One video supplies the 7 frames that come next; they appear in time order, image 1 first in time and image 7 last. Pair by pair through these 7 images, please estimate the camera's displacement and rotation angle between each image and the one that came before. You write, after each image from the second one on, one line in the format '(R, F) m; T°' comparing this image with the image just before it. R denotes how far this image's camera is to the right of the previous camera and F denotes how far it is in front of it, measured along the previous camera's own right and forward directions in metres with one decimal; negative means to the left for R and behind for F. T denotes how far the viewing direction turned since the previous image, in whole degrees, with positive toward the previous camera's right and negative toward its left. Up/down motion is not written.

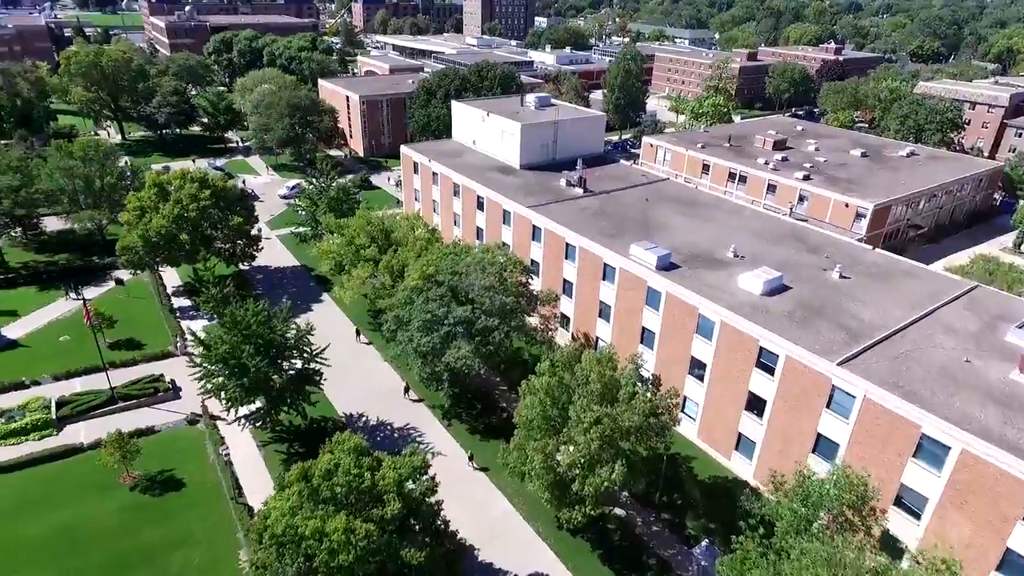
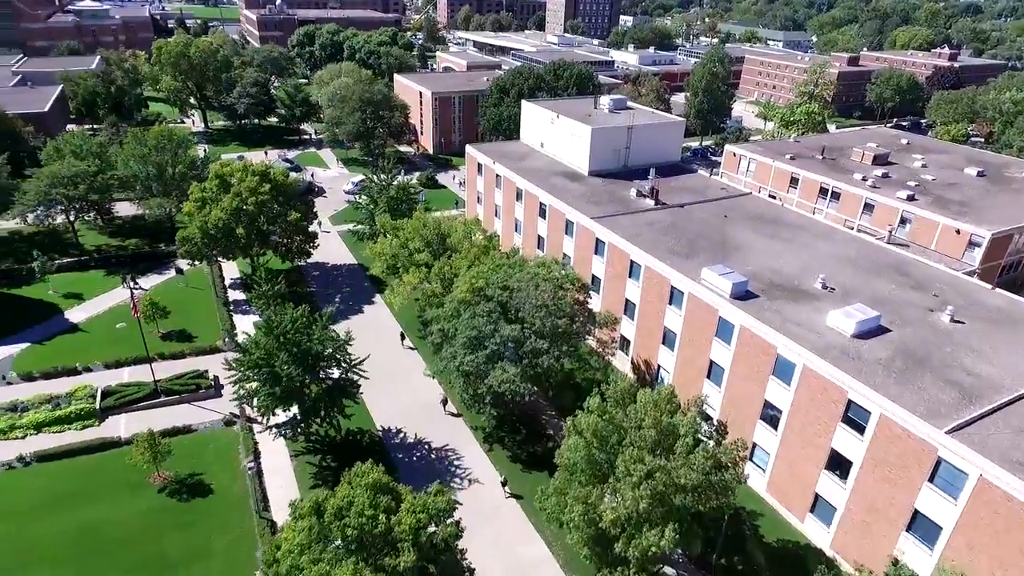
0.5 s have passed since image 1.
(+0.7, +2.8) m; -6°
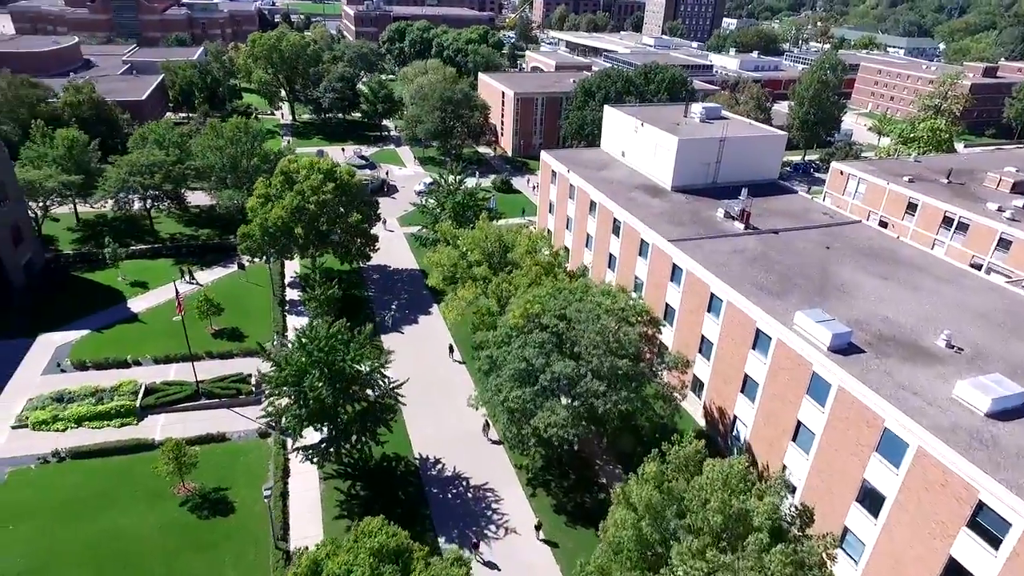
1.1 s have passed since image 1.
(+0.9, +3.5) m; -7°
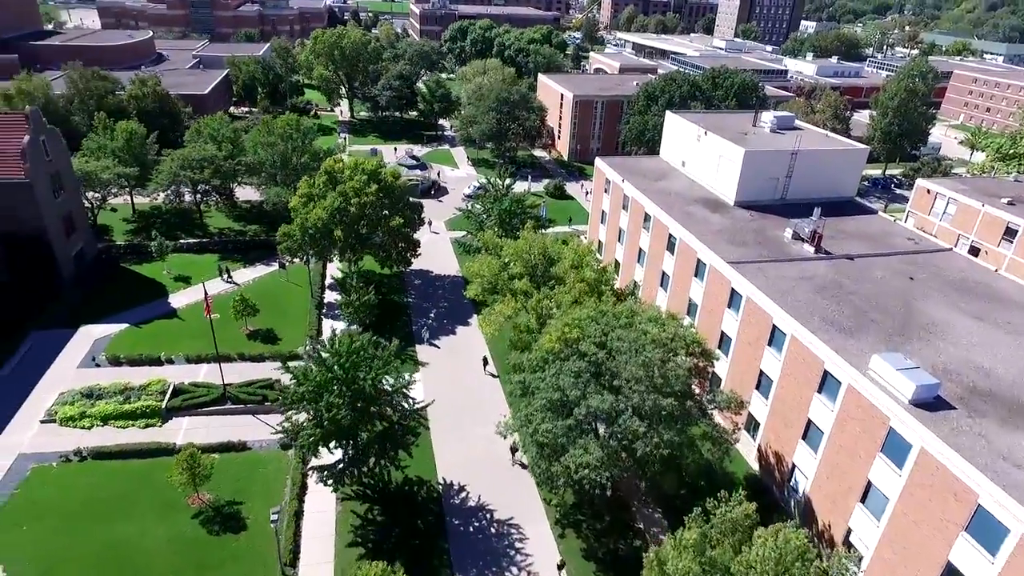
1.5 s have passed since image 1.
(+0.7, +2.3) m; -5°
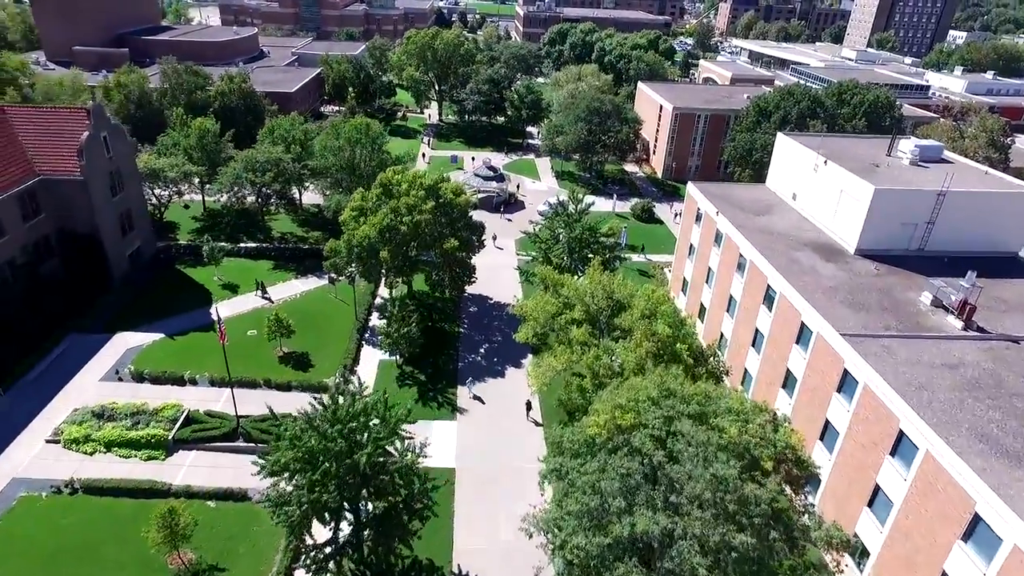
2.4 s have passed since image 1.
(+1.6, +5.4) m; -9°
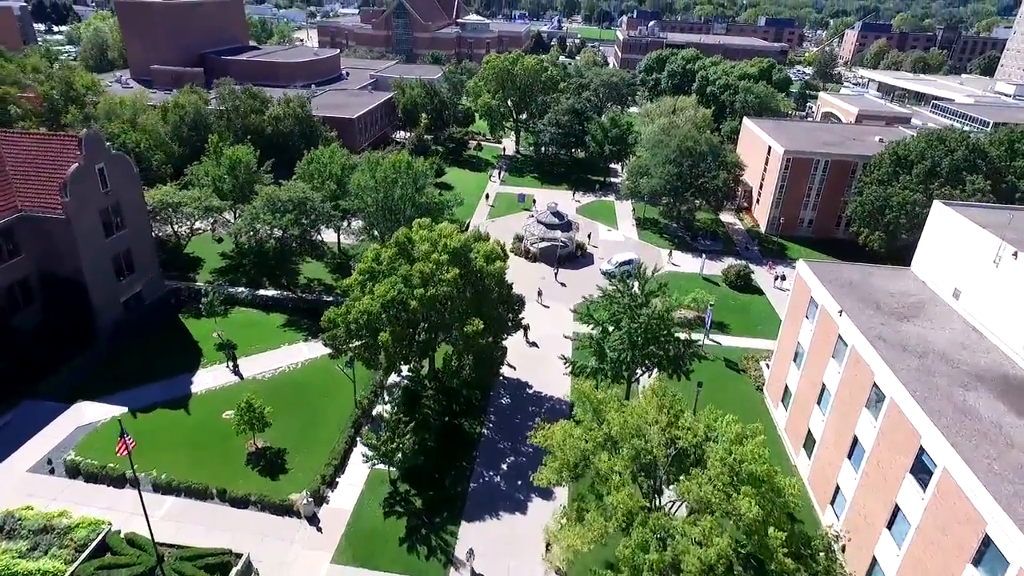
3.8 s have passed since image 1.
(+2.2, +8.9) m; -8°
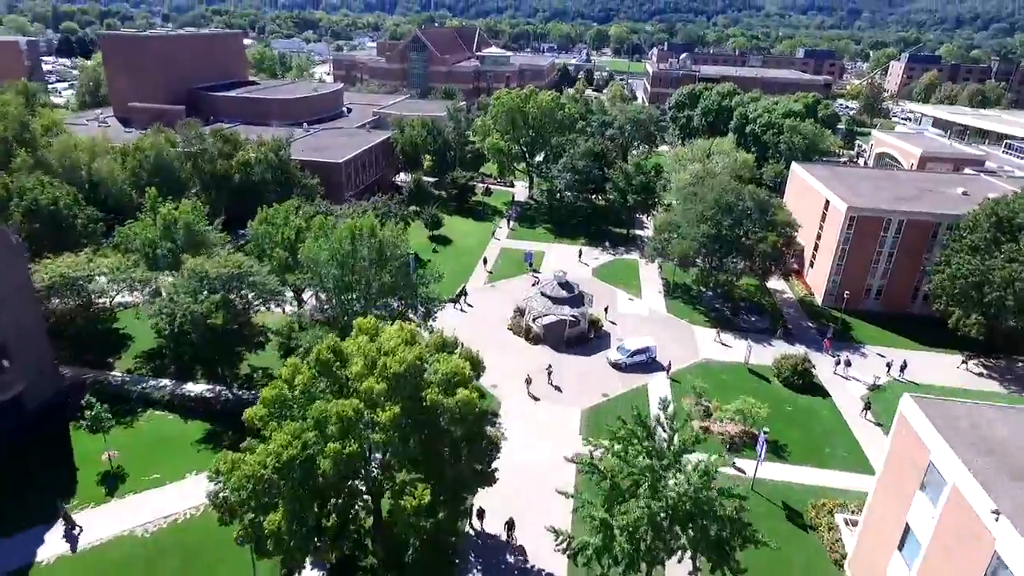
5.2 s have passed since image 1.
(+2.1, +9.5) m; -3°
